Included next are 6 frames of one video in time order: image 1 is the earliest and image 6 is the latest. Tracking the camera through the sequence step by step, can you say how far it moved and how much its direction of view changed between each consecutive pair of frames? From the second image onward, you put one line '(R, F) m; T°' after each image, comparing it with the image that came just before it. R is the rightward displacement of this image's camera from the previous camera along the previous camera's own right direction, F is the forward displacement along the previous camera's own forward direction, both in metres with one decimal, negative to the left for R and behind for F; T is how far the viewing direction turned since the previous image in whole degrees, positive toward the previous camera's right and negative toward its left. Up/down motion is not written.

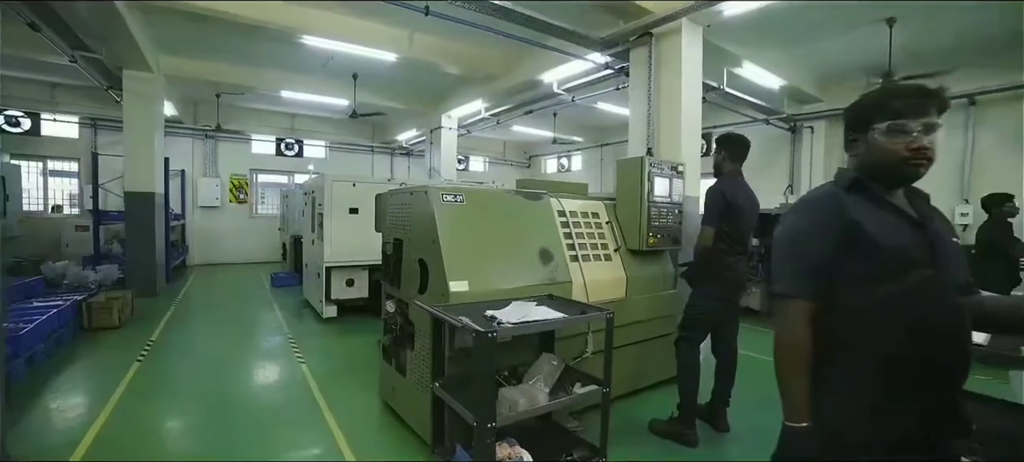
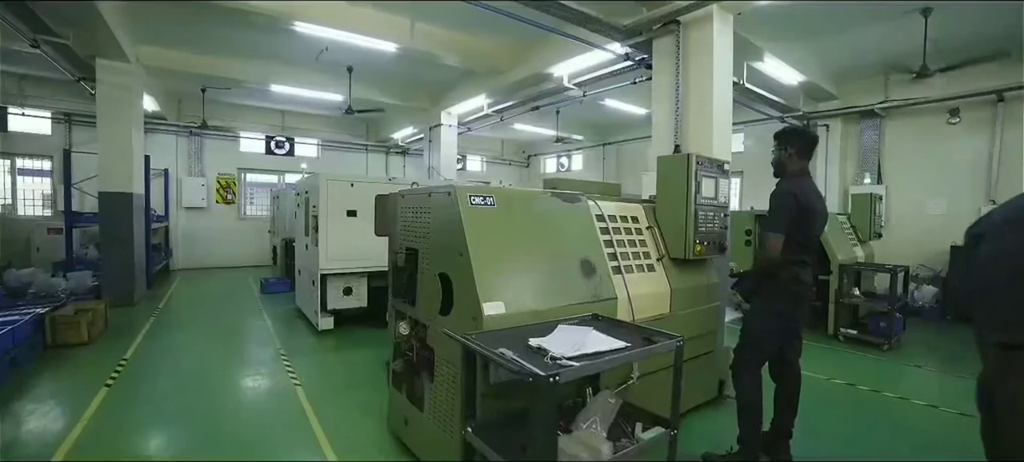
(-0.2, +0.3) m; +1°
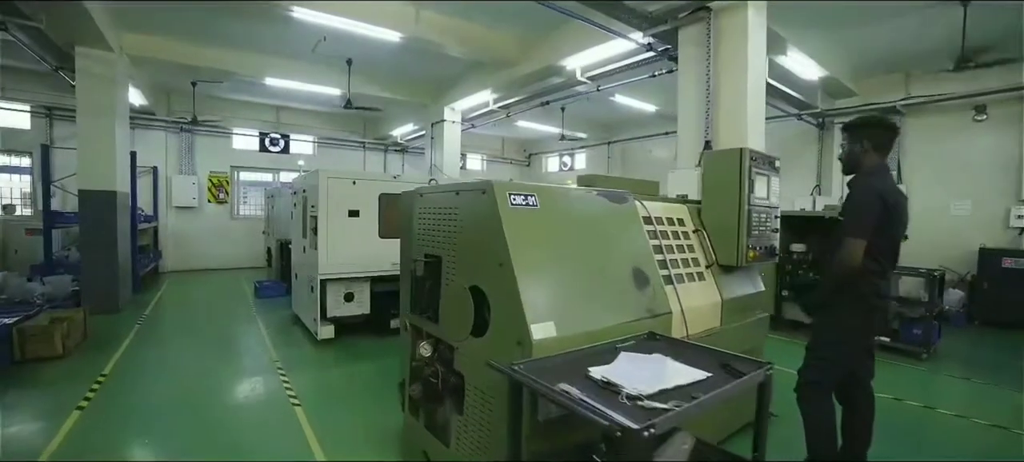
(-0.1, +0.2) m; +1°
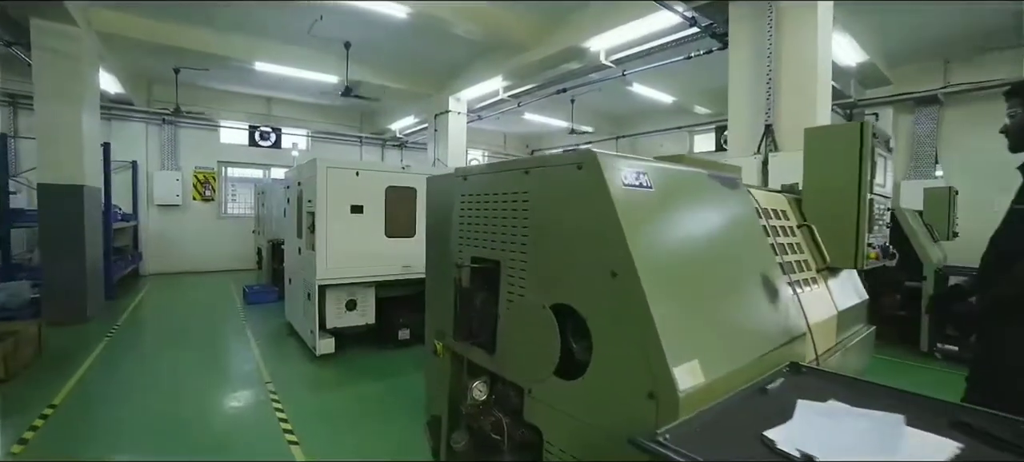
(-0.2, +0.4) m; +1°
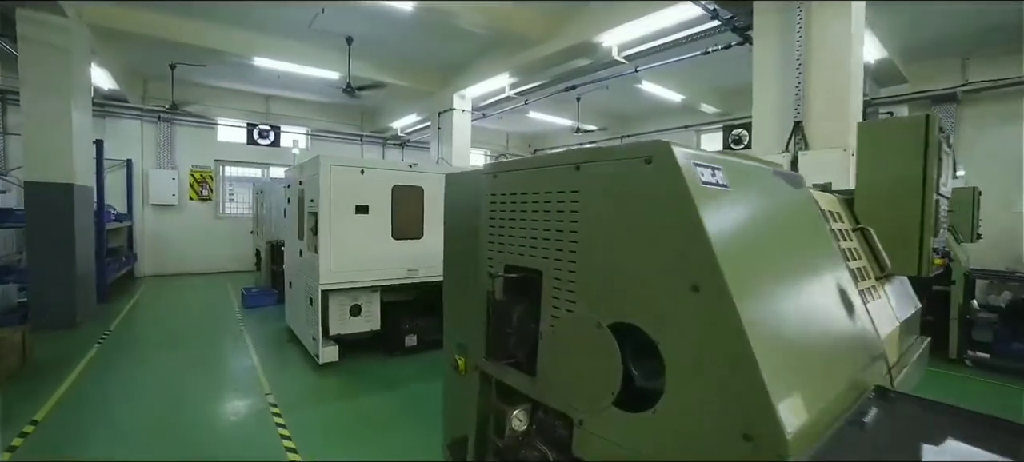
(-0.1, +0.1) m; 0°
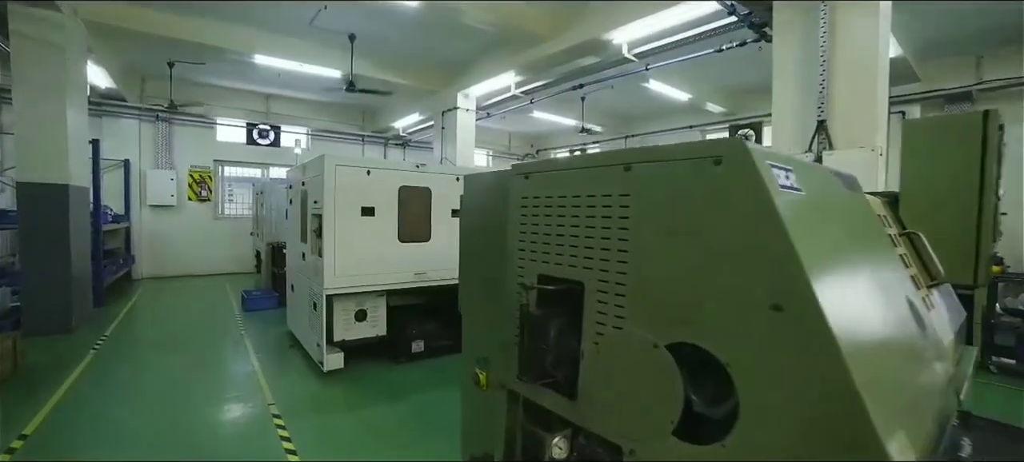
(-0.1, +0.1) m; 0°
